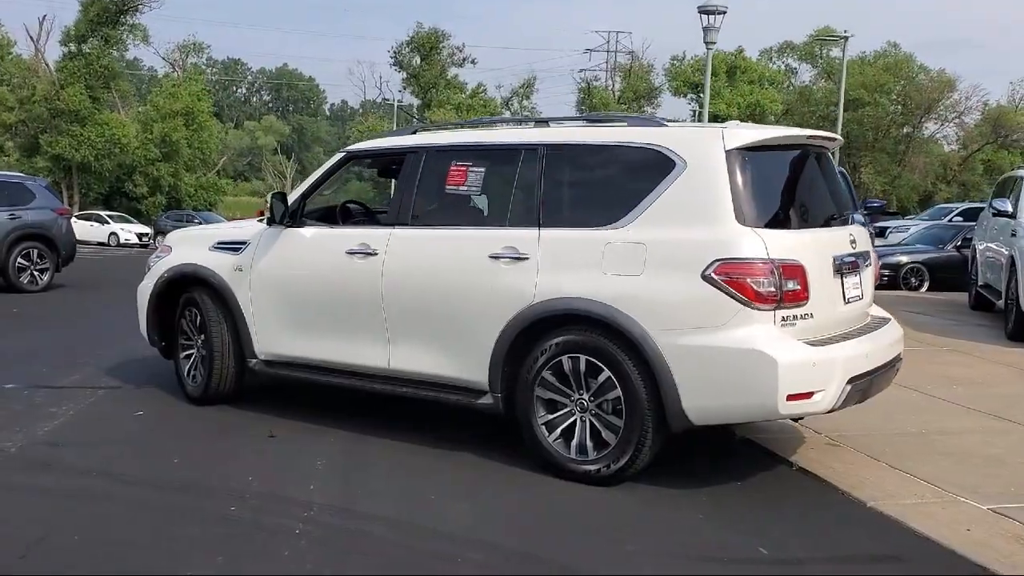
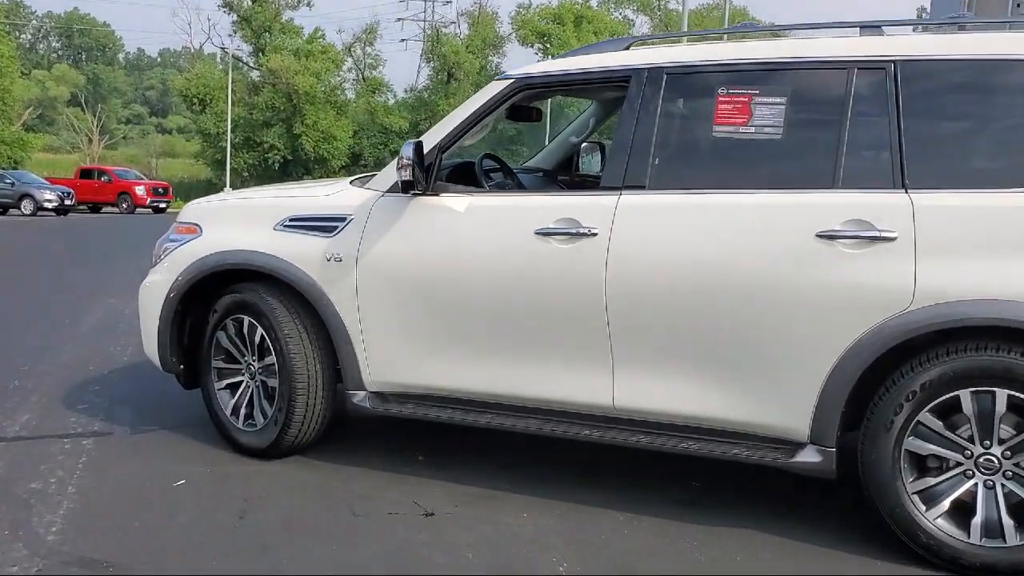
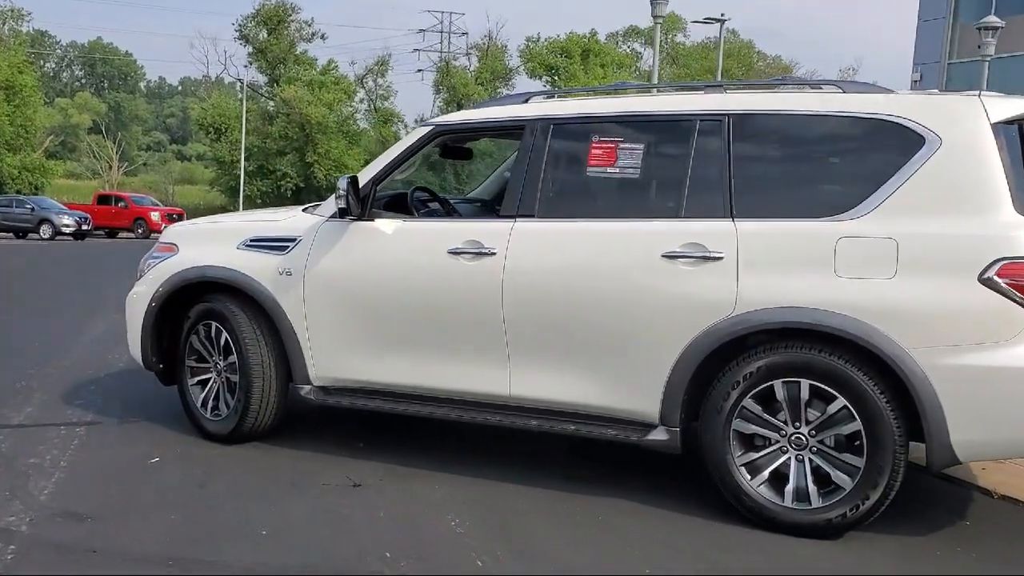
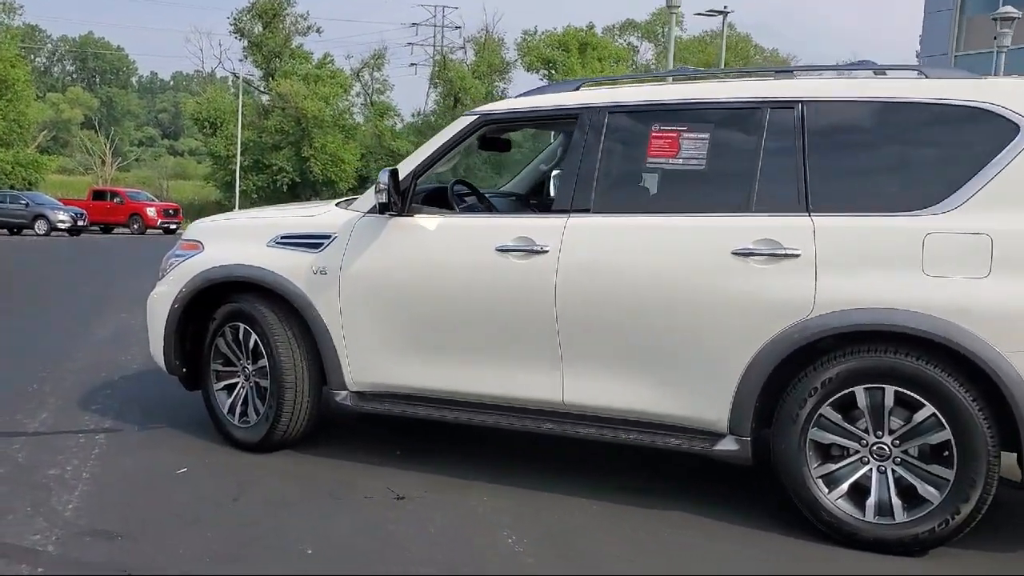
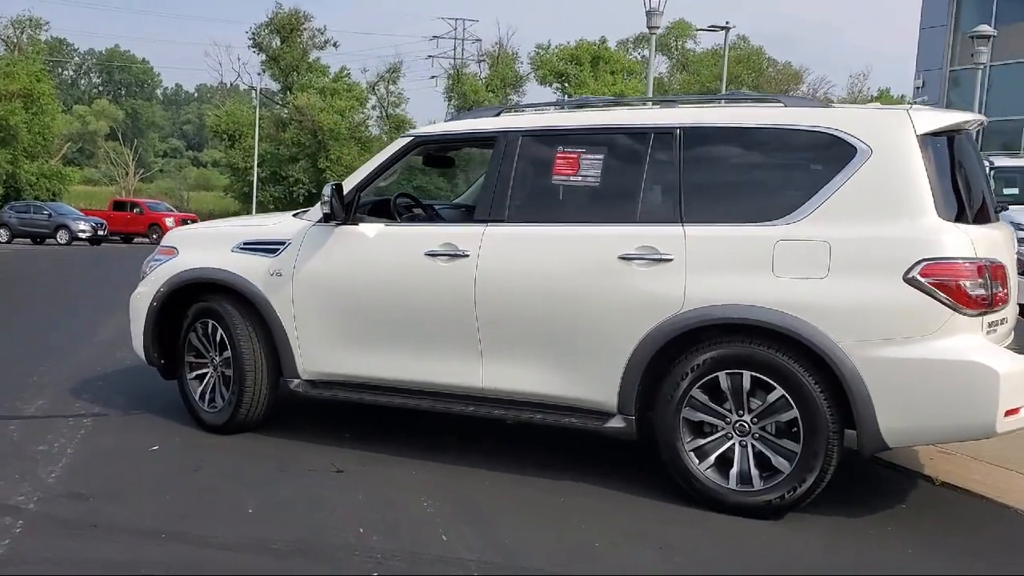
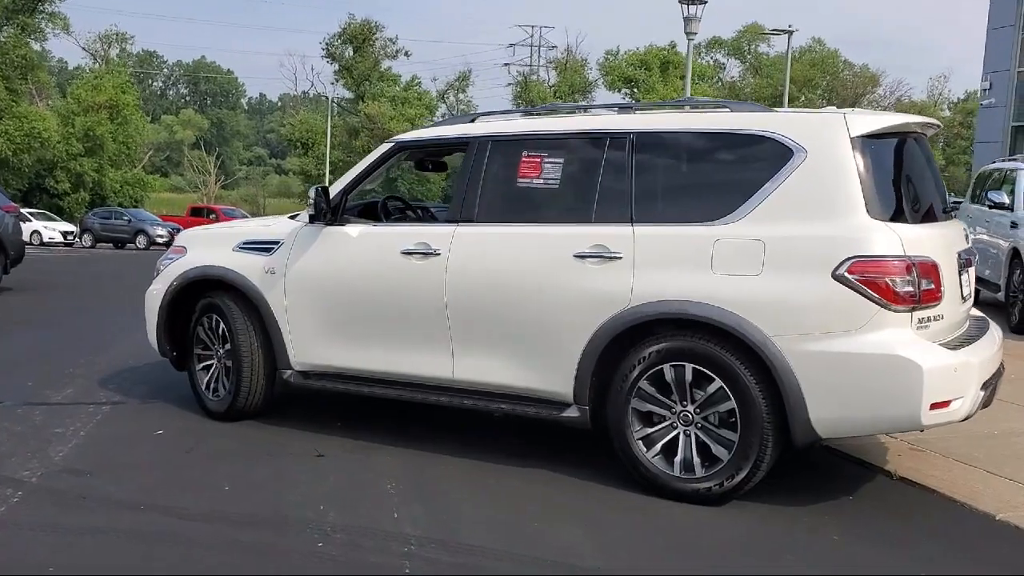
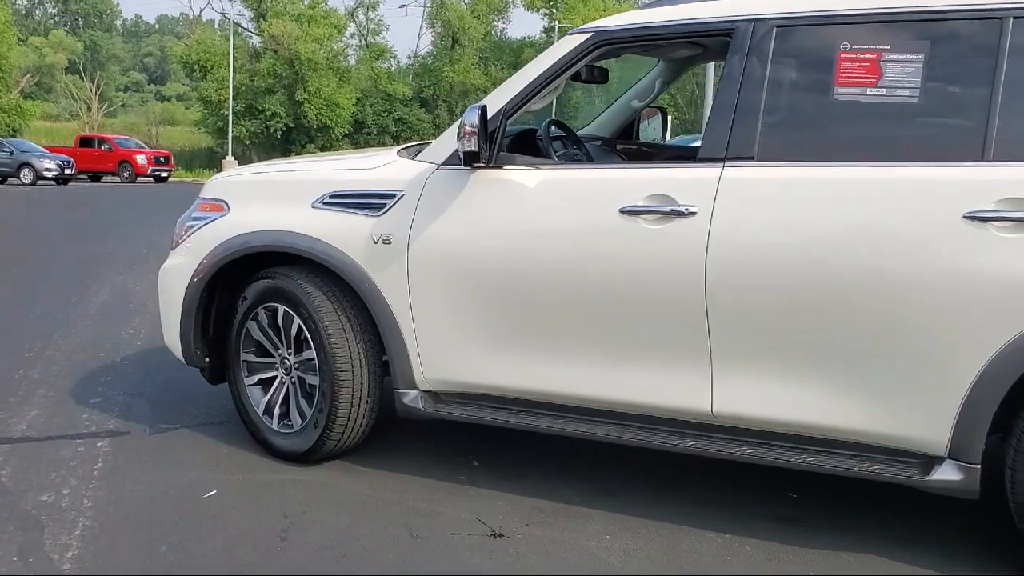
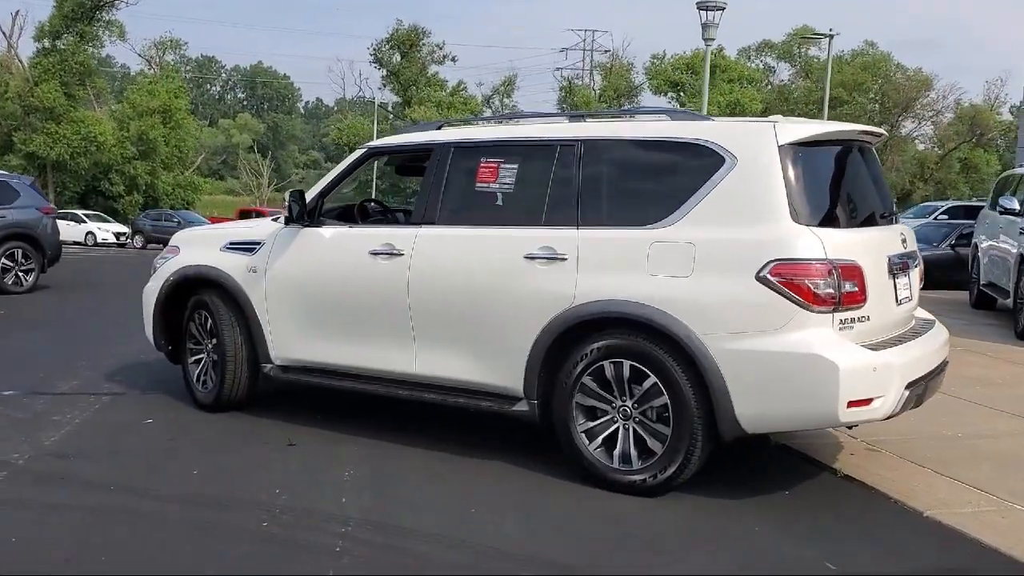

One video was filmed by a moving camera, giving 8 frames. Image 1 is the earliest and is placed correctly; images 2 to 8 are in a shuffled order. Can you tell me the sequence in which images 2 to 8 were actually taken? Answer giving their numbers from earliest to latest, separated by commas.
8, 6, 5, 3, 4, 2, 7
